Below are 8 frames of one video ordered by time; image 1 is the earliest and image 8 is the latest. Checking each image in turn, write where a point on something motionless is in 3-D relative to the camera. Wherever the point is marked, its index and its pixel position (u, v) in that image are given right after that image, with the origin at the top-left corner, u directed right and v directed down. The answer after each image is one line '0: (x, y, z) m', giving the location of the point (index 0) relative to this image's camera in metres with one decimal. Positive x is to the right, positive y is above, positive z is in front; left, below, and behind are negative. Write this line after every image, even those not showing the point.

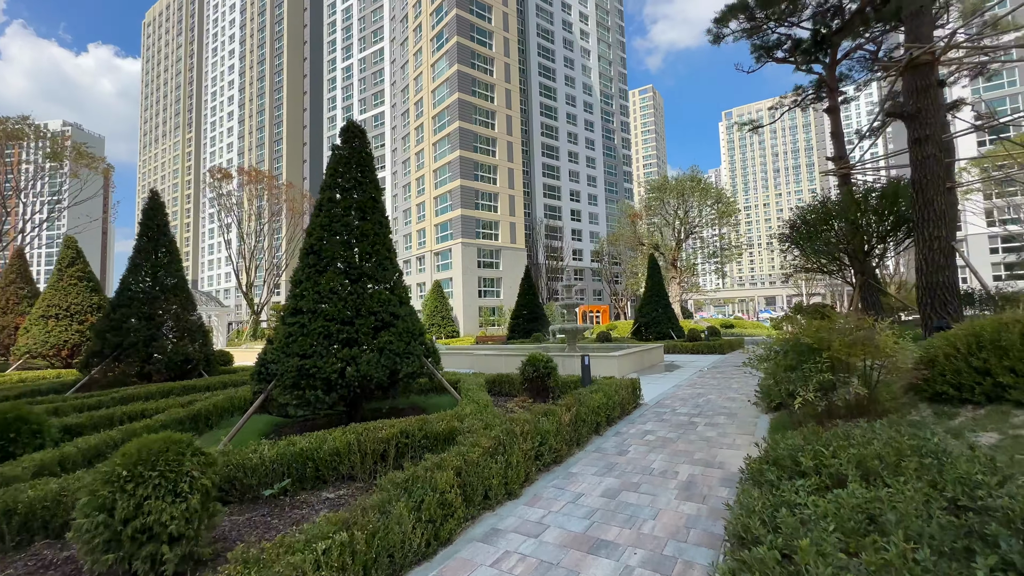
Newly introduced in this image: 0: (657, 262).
0: (+5.3, +1.0, +16.6) m
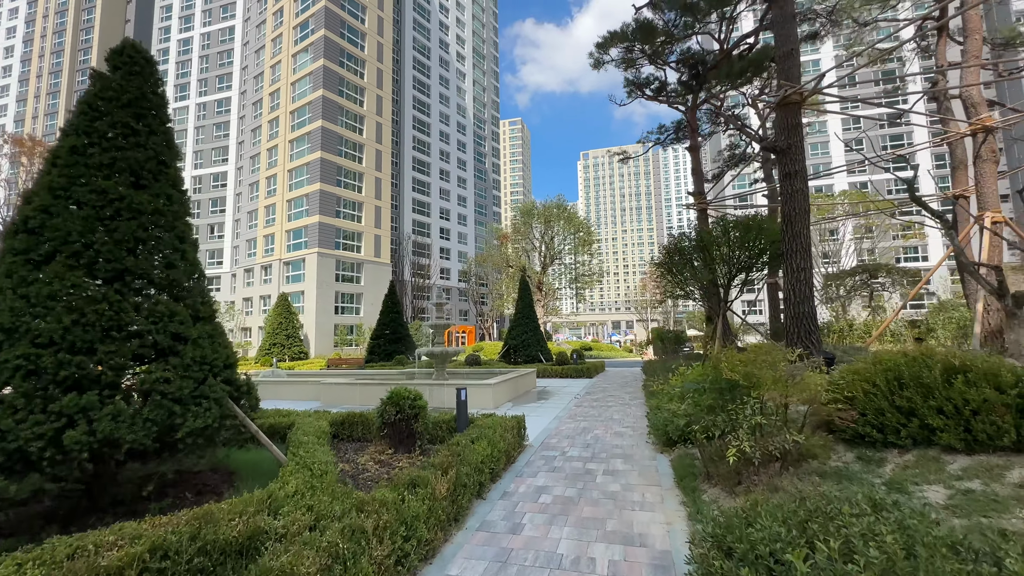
0: (+0.6, +0.2, +16.4) m
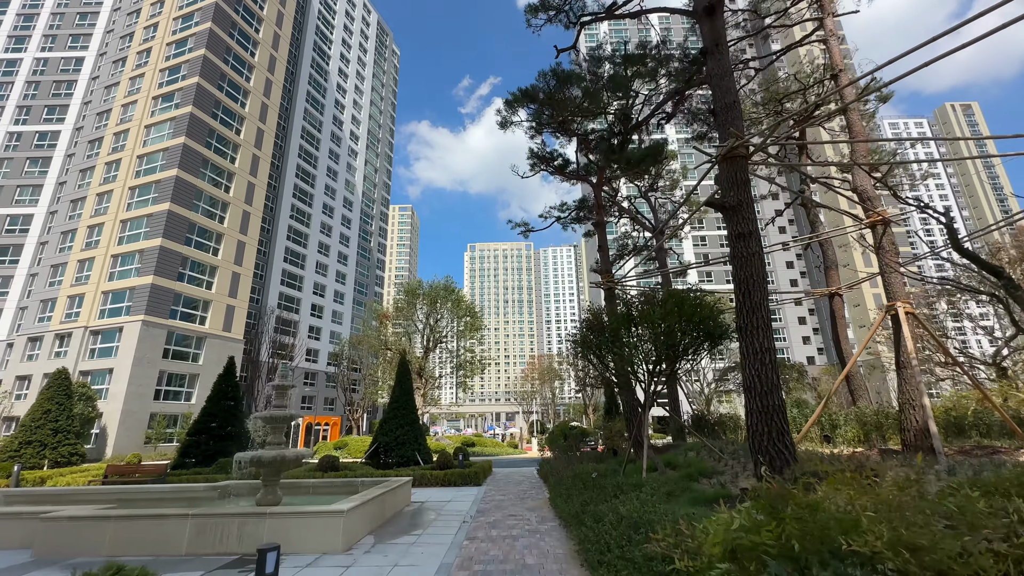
0: (-3.2, -2.4, +14.0) m
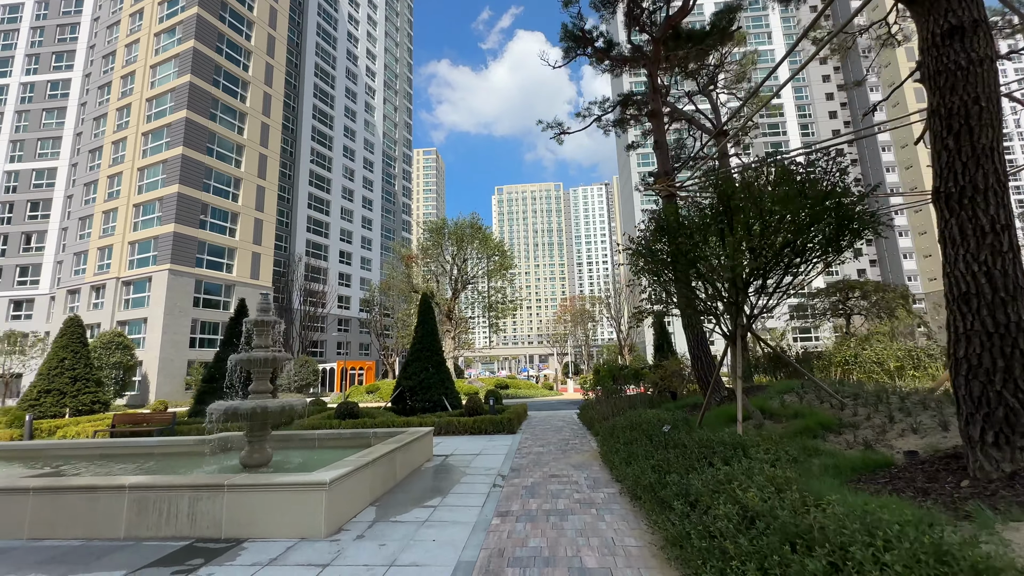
0: (-2.3, -0.4, +12.6) m
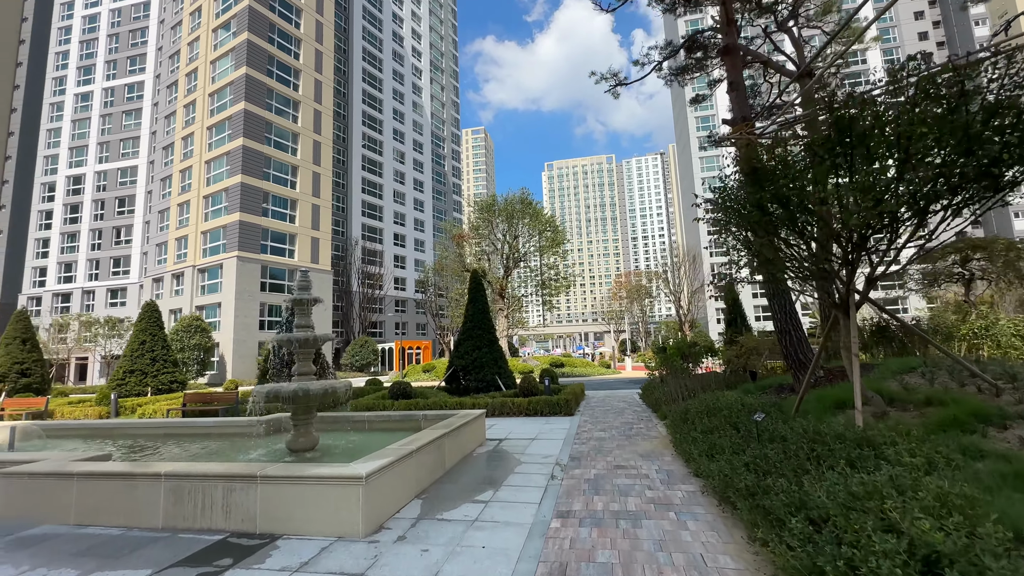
0: (-0.8, +0.2, +12.1) m
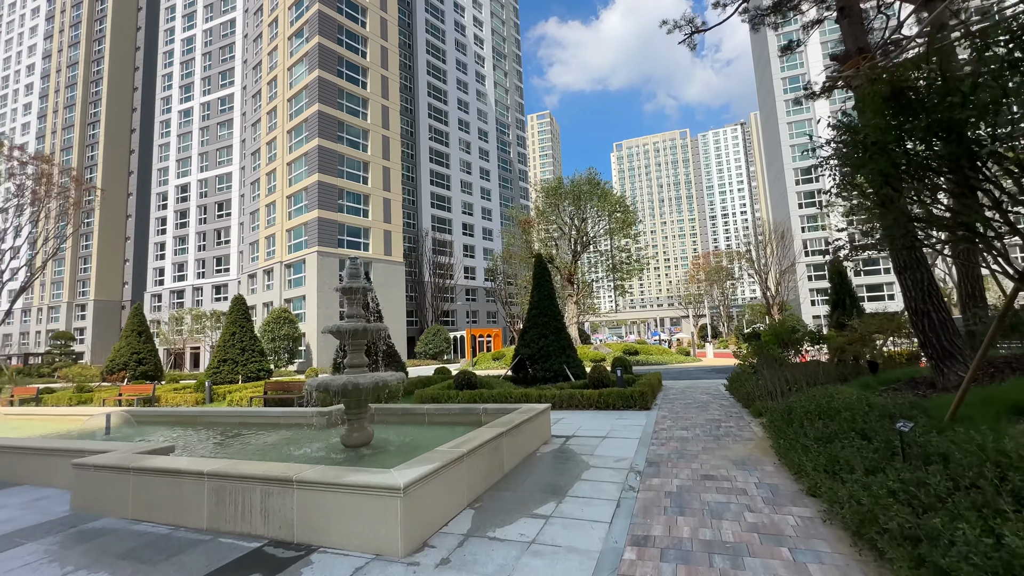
0: (+0.8, +0.6, +11.5) m
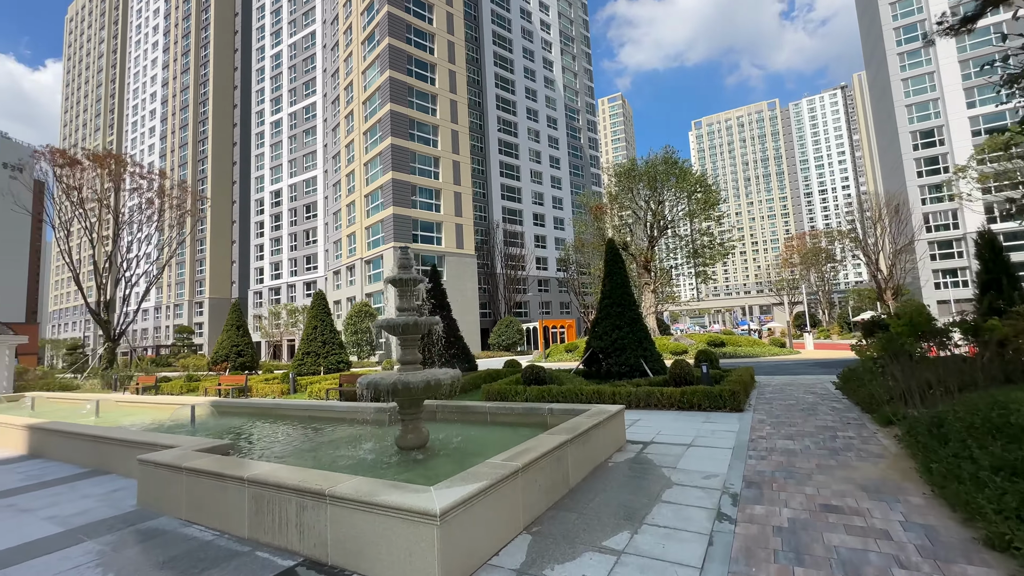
0: (+2.5, +0.9, +10.6) m
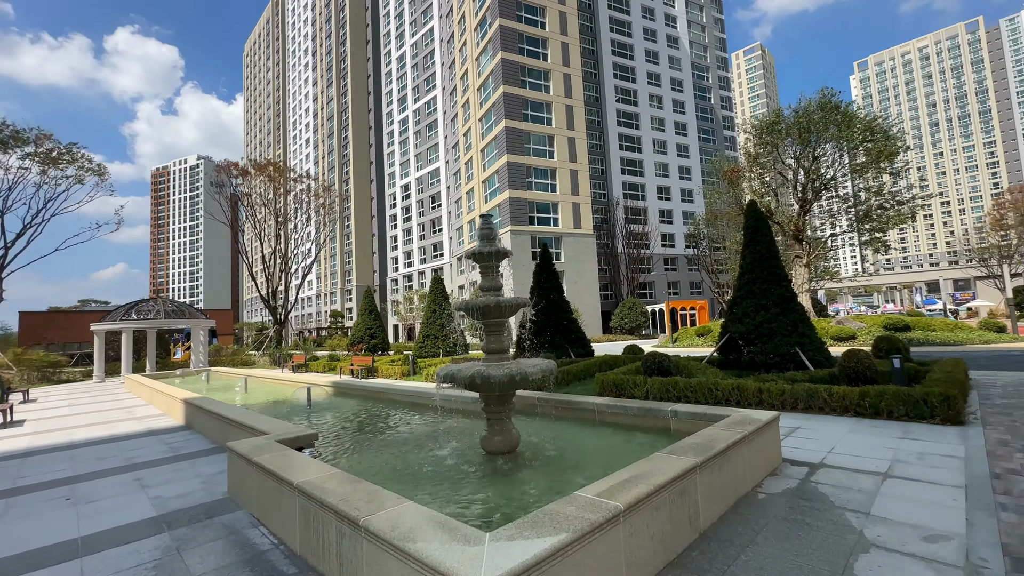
0: (+4.8, +1.4, +8.7) m
